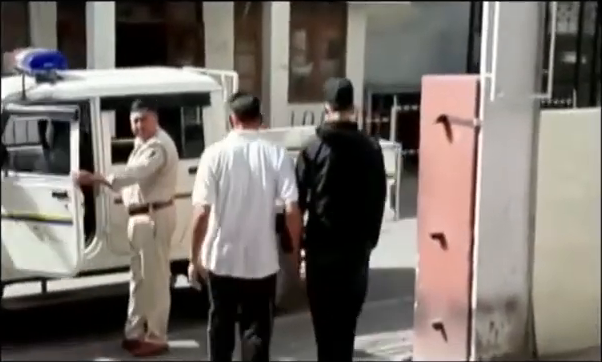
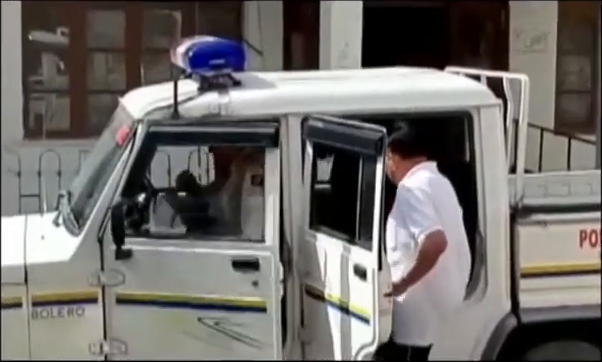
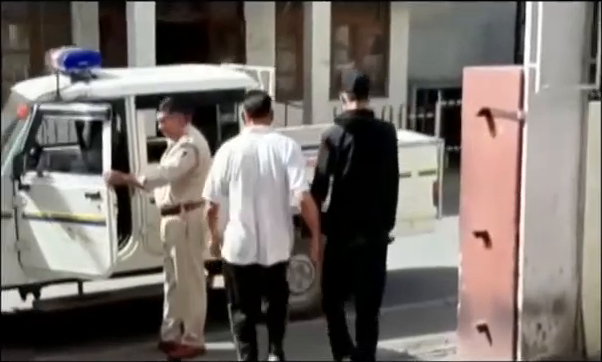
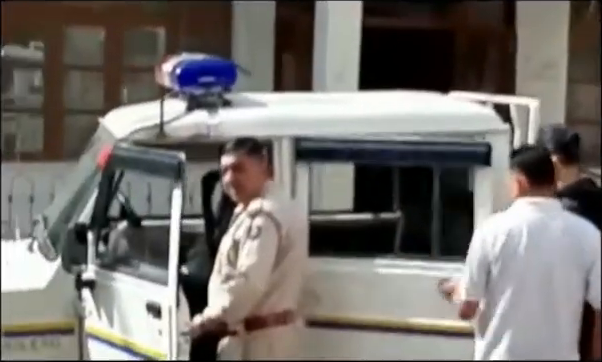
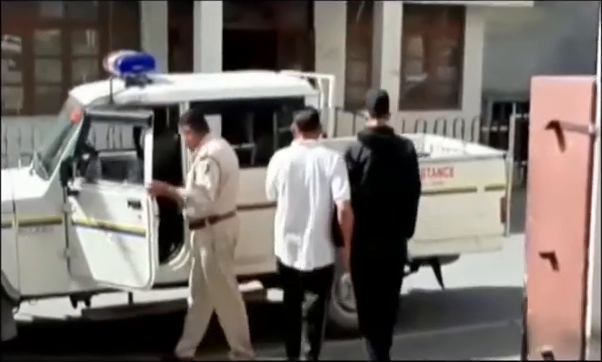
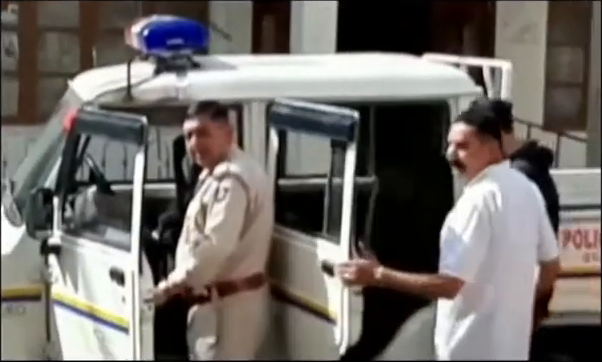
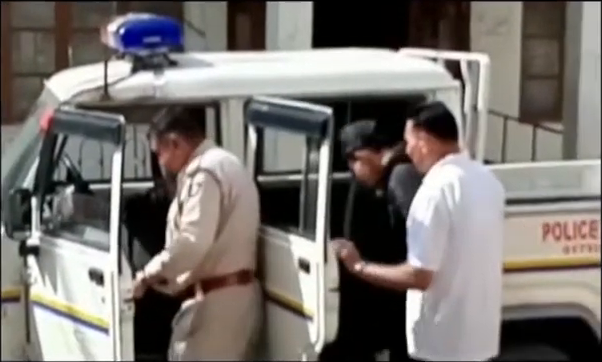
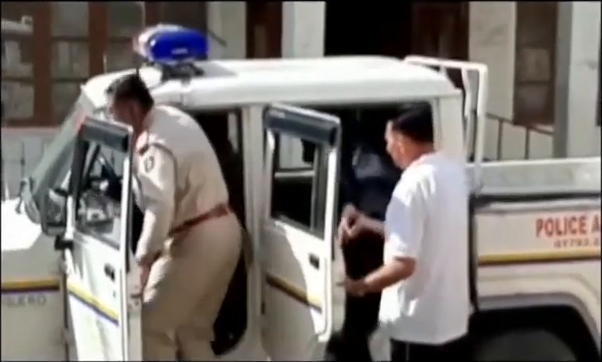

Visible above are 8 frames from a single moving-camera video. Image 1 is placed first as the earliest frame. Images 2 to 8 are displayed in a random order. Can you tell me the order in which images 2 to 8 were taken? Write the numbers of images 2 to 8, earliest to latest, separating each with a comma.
3, 5, 4, 6, 7, 8, 2
